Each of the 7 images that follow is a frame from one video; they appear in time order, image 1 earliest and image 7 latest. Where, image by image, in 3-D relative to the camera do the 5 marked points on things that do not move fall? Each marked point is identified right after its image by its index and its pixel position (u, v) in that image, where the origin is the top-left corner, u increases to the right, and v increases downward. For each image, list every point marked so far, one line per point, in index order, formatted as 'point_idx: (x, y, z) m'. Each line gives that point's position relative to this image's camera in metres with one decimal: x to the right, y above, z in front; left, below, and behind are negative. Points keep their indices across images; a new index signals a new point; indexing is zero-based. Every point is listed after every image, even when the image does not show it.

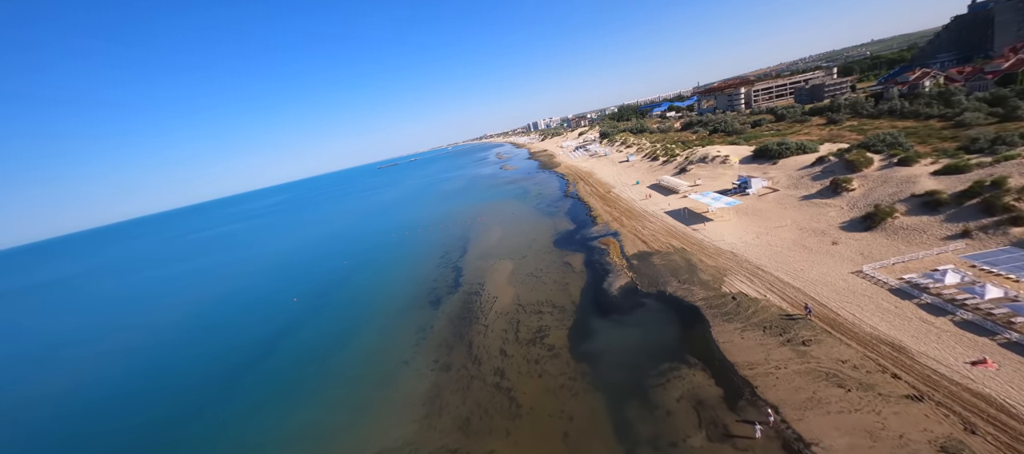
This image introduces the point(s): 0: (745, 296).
0: (+8.5, -2.6, +13.0) m
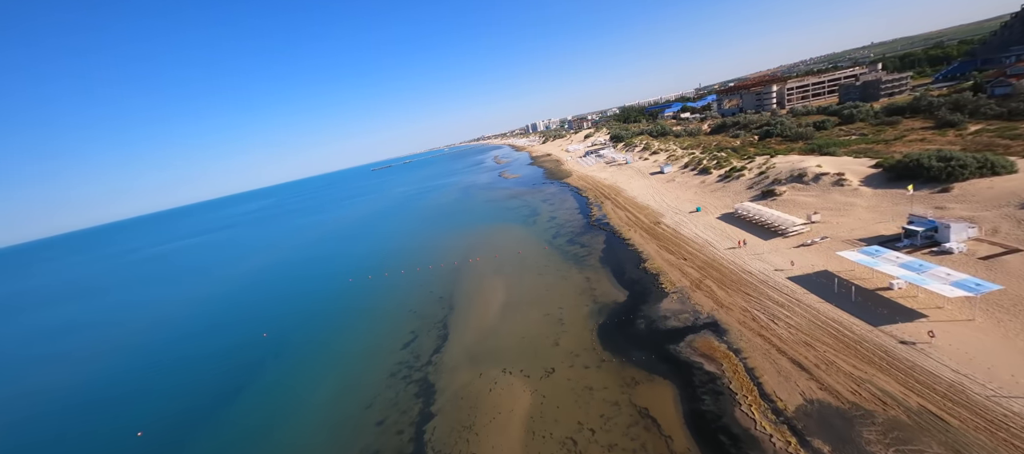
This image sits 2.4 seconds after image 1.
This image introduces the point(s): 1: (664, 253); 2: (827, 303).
0: (+9.1, -5.5, +2.8) m
1: (+8.0, -1.4, +18.8) m
2: (+10.6, -2.6, +11.8) m
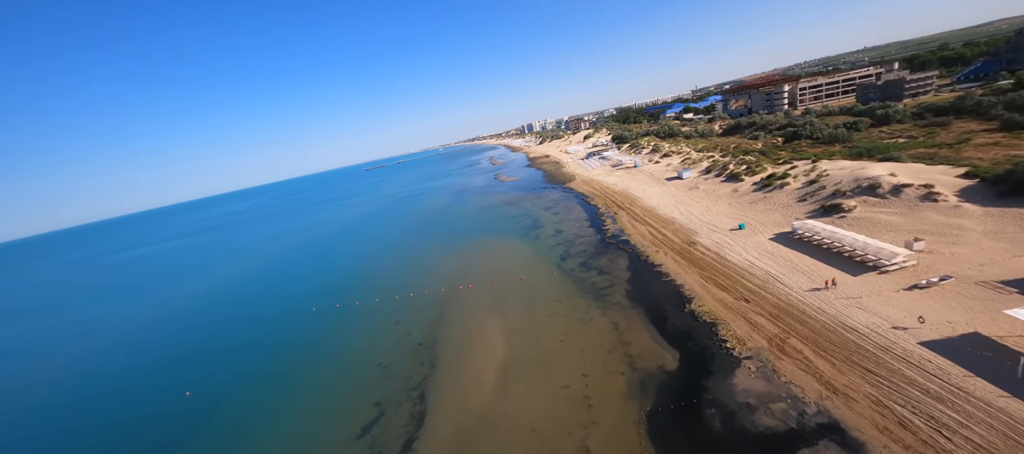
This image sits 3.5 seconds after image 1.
0: (+9.4, -6.7, -1.6) m
1: (+8.2, -2.5, +14.4) m
2: (+10.8, -3.7, +7.5) m
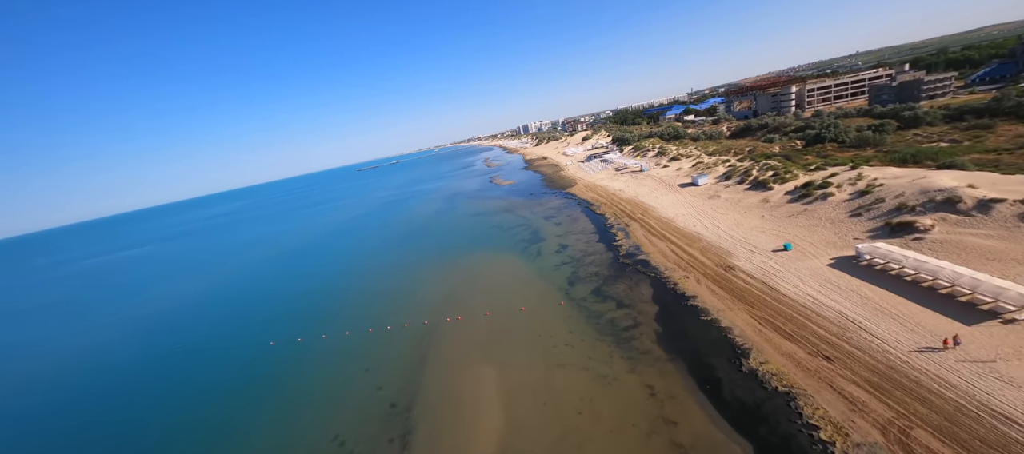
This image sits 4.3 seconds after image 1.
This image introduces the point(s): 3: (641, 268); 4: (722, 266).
0: (+9.6, -7.5, -4.9) m
1: (+8.2, -3.4, +11.1) m
2: (+10.9, -4.6, +4.2) m
3: (+6.4, -2.0, +17.4) m
4: (+9.4, -1.7, +15.8) m
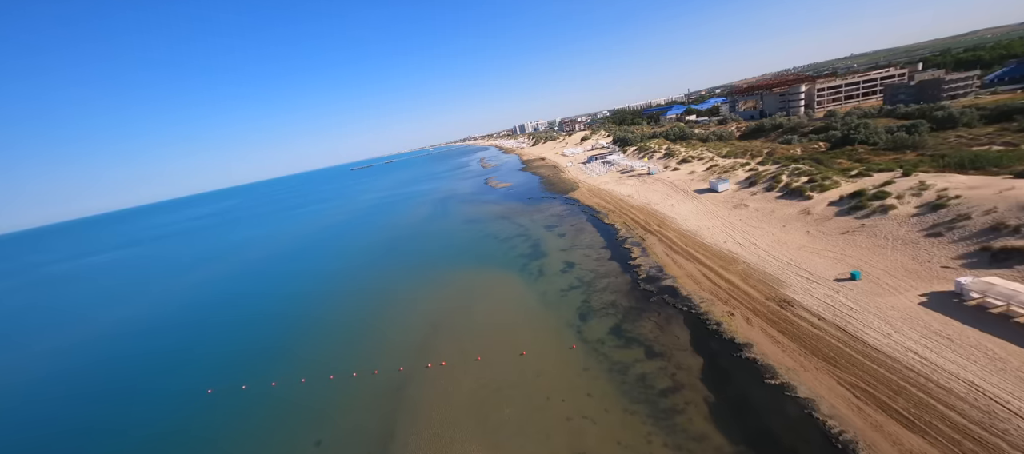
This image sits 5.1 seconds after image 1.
0: (+9.8, -8.4, -8.1) m
1: (+8.2, -4.2, +7.8) m
2: (+10.9, -5.4, +1.0) m
3: (+6.3, -2.8, +14.1) m
4: (+9.3, -2.6, +12.6) m
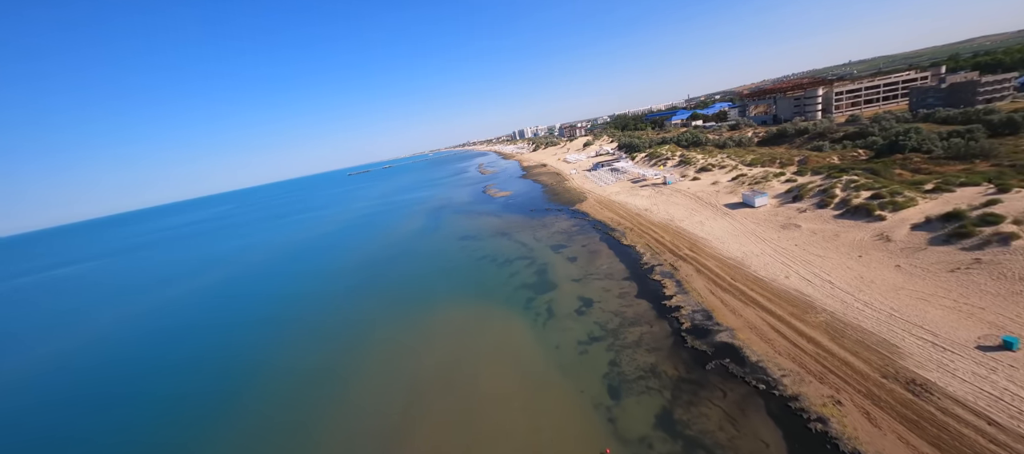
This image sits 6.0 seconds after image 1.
0: (+10.0, -9.2, -12.1) m
1: (+8.3, -5.3, +3.9) m
2: (+11.1, -6.4, -3.0) m
3: (+6.4, -4.0, +10.2) m
4: (+9.4, -3.7, +8.7) m
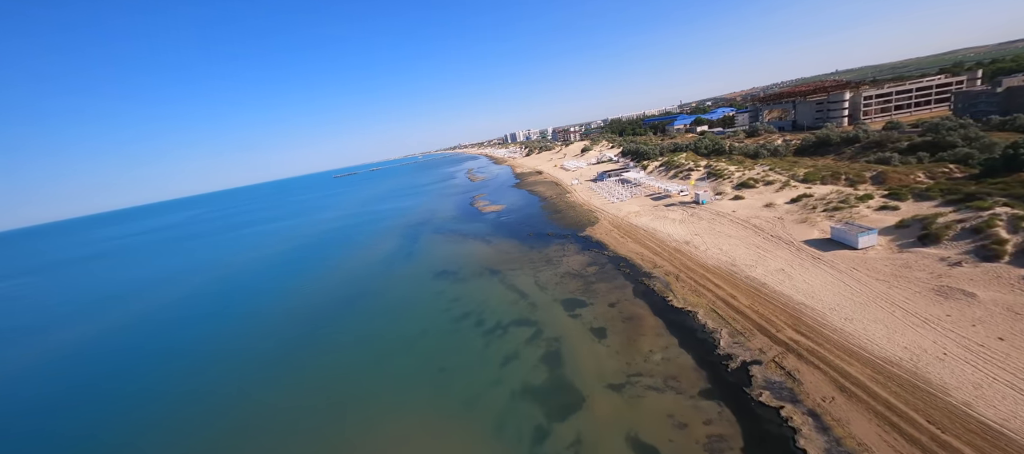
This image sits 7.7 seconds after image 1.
0: (+10.5, -11.1, -19.2) m
1: (+8.5, -7.3, -3.3) m
2: (+11.4, -8.4, -10.1) m
3: (+6.4, -6.0, +3.0) m
4: (+9.5, -5.8, +1.6) m
